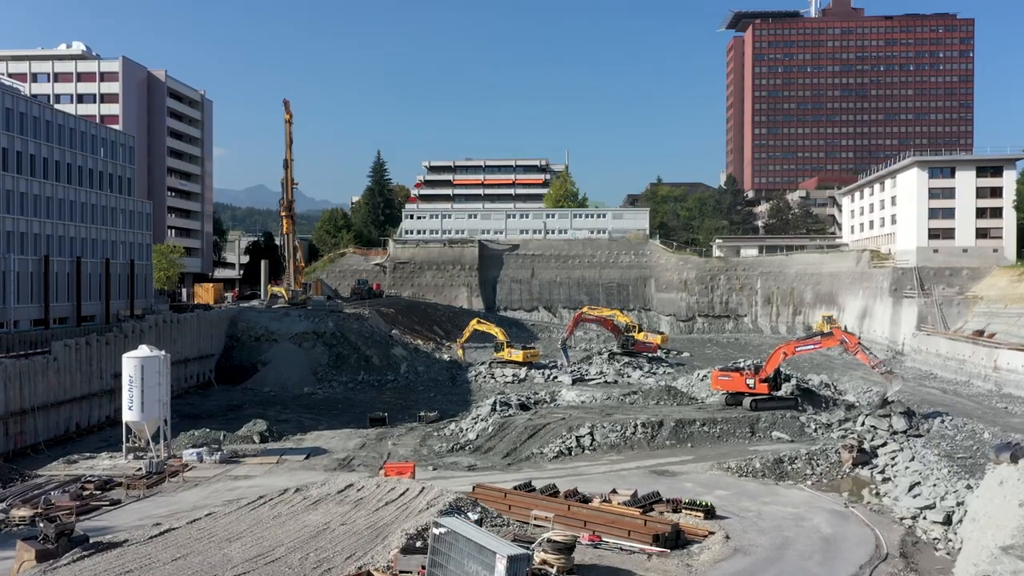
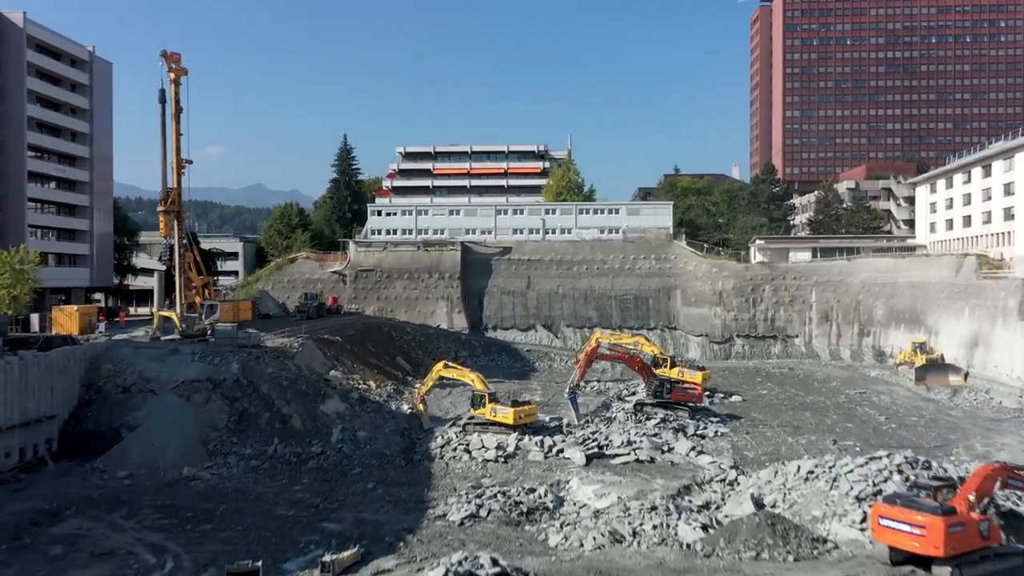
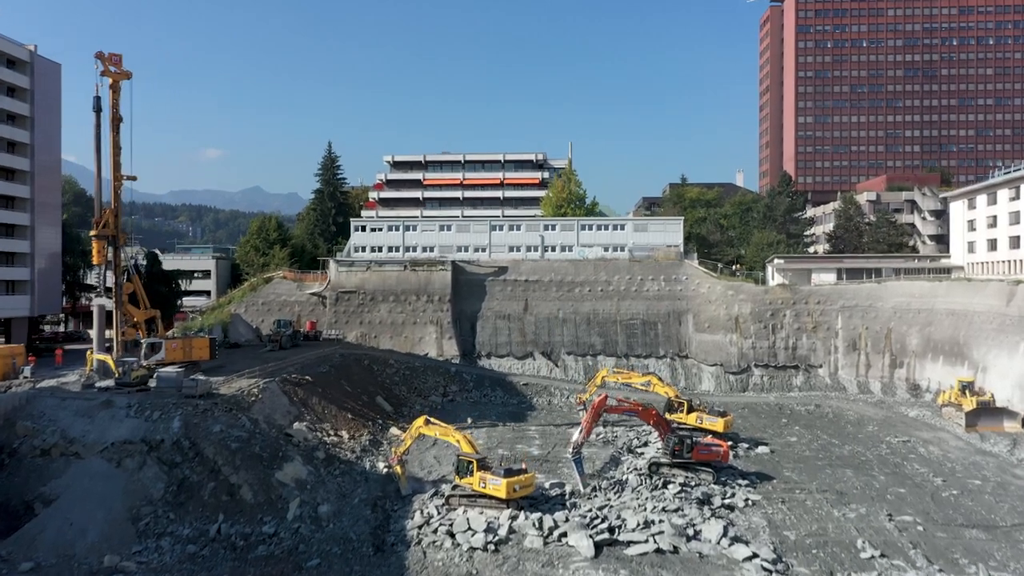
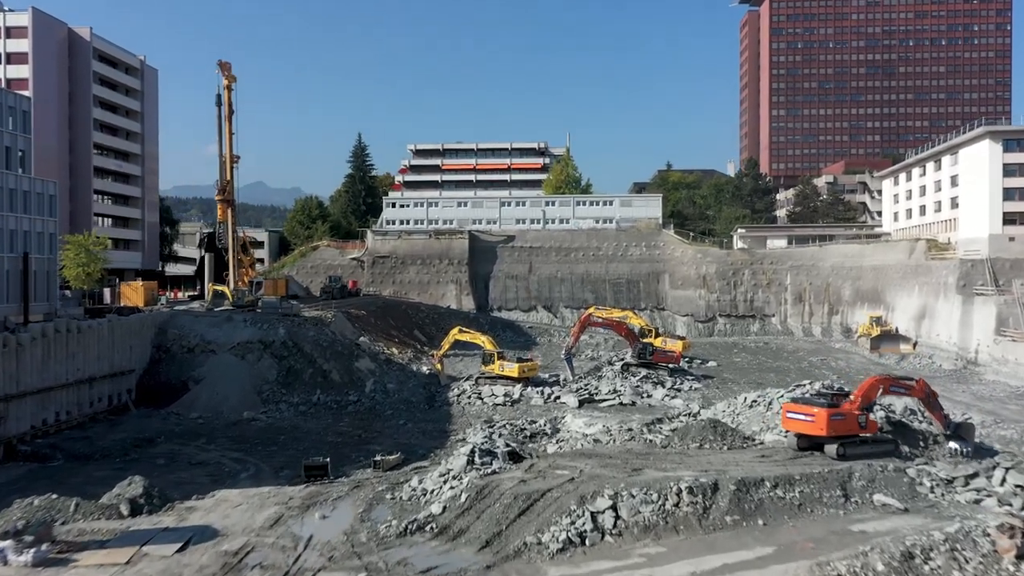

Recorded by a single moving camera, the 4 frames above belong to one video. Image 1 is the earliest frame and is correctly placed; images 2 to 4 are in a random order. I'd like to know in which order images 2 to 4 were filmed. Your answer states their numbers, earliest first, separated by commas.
4, 2, 3
